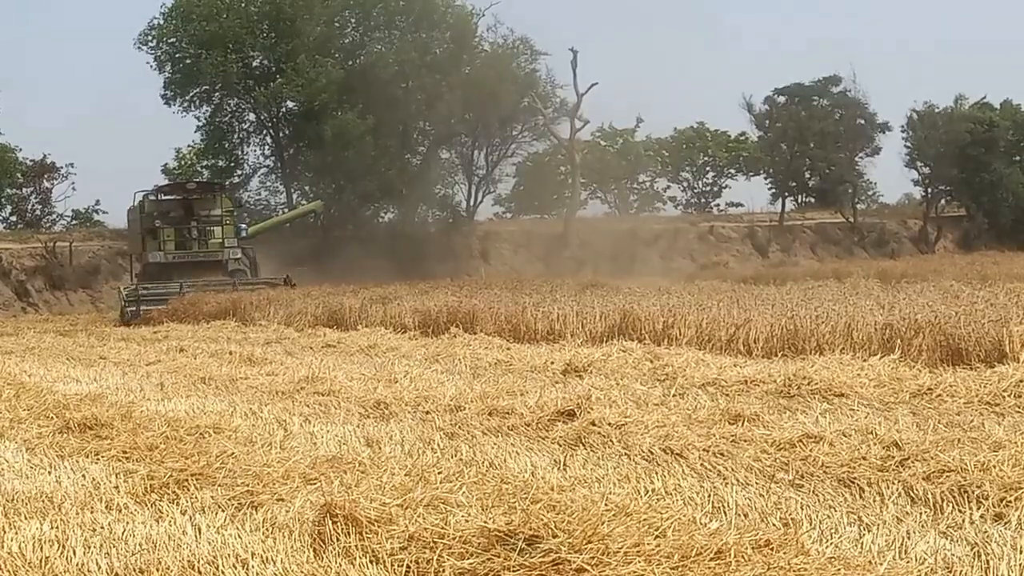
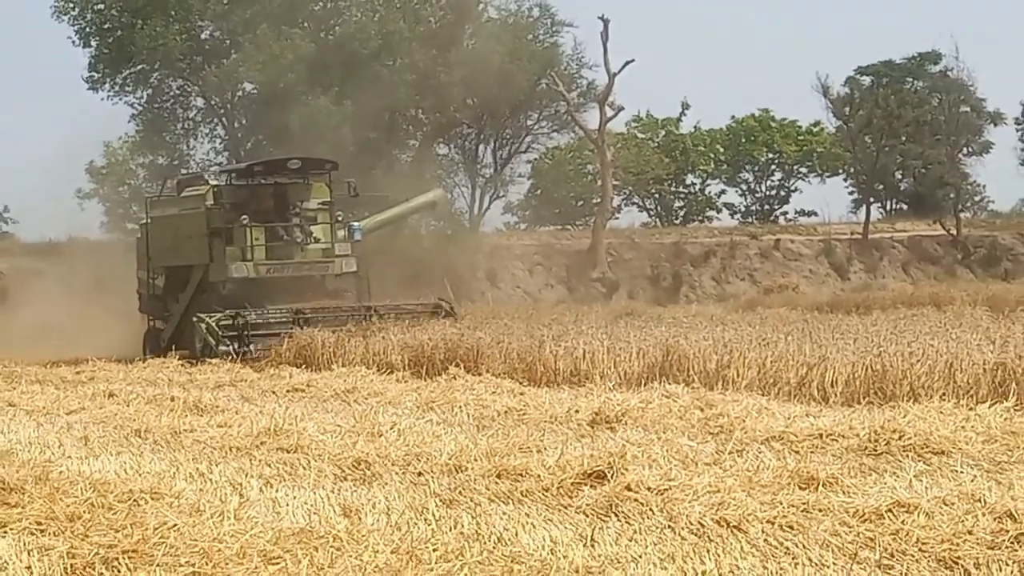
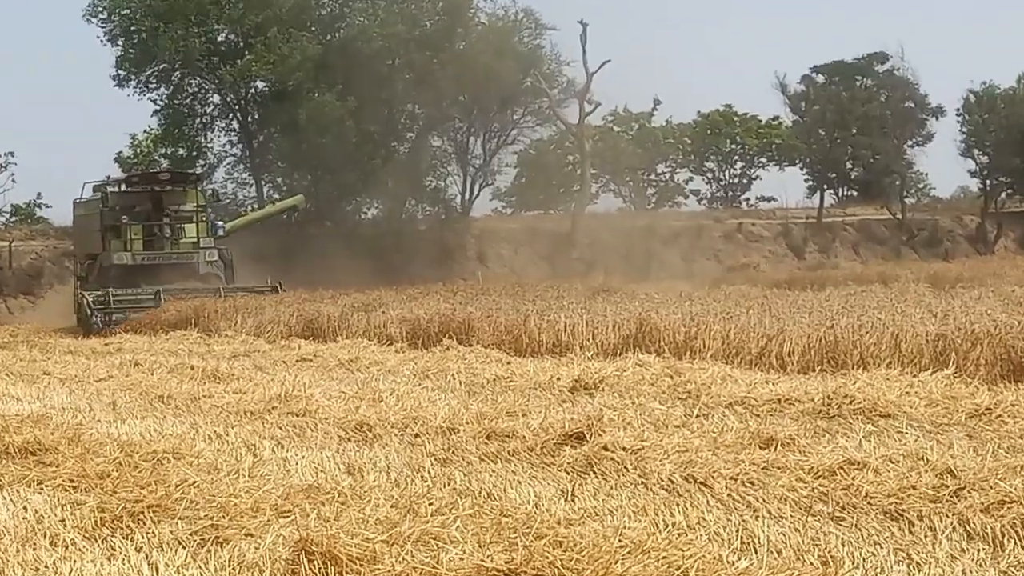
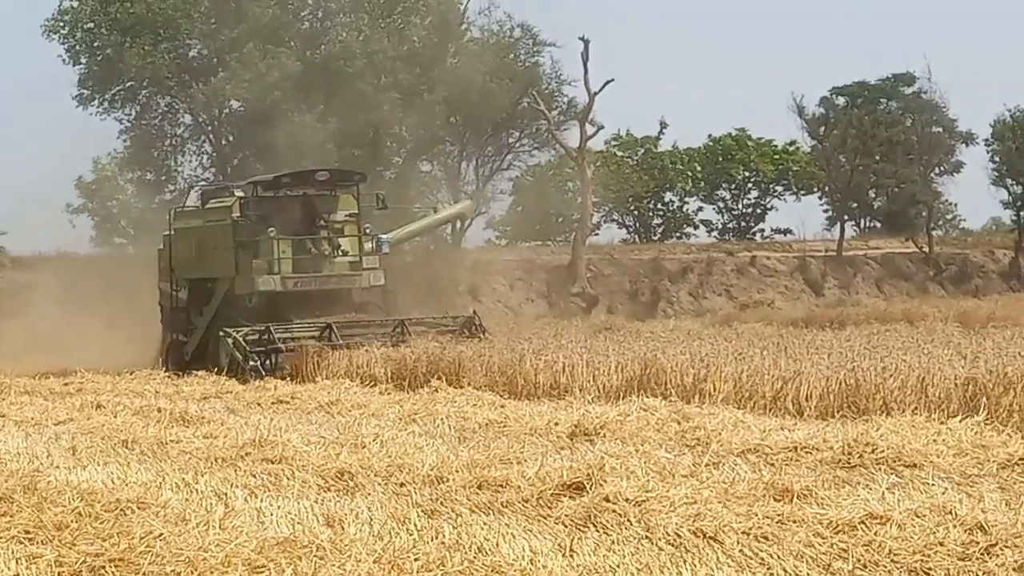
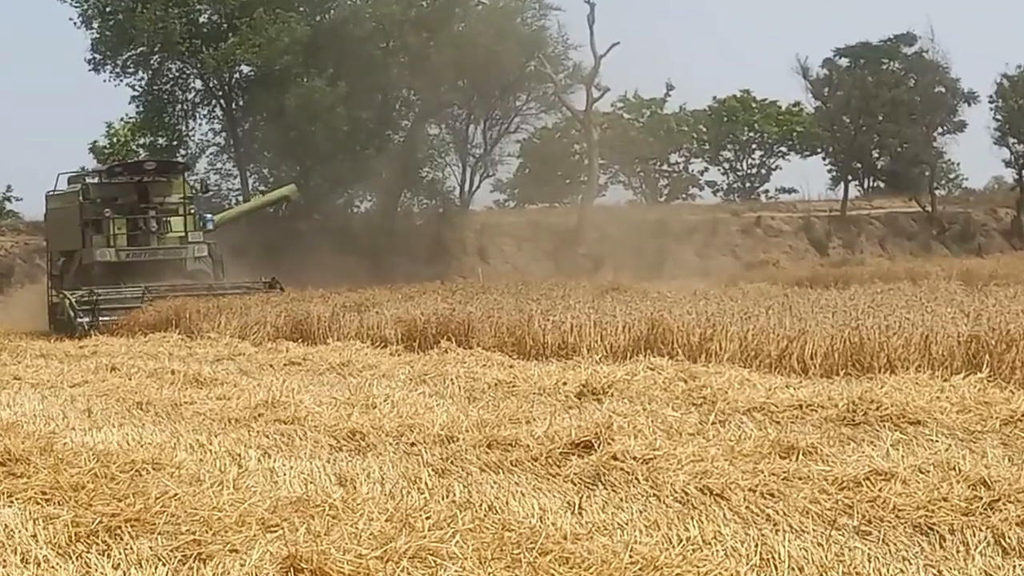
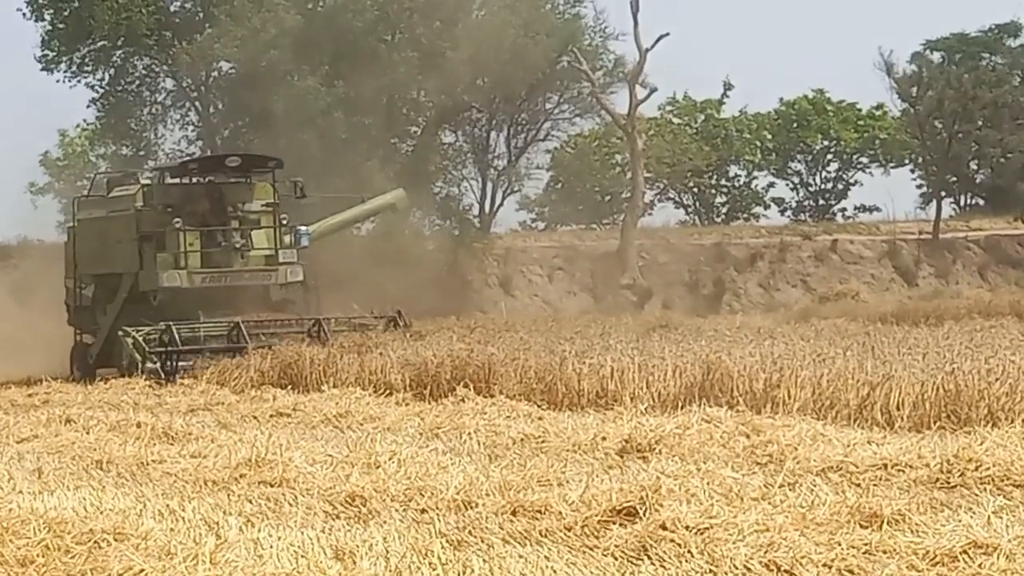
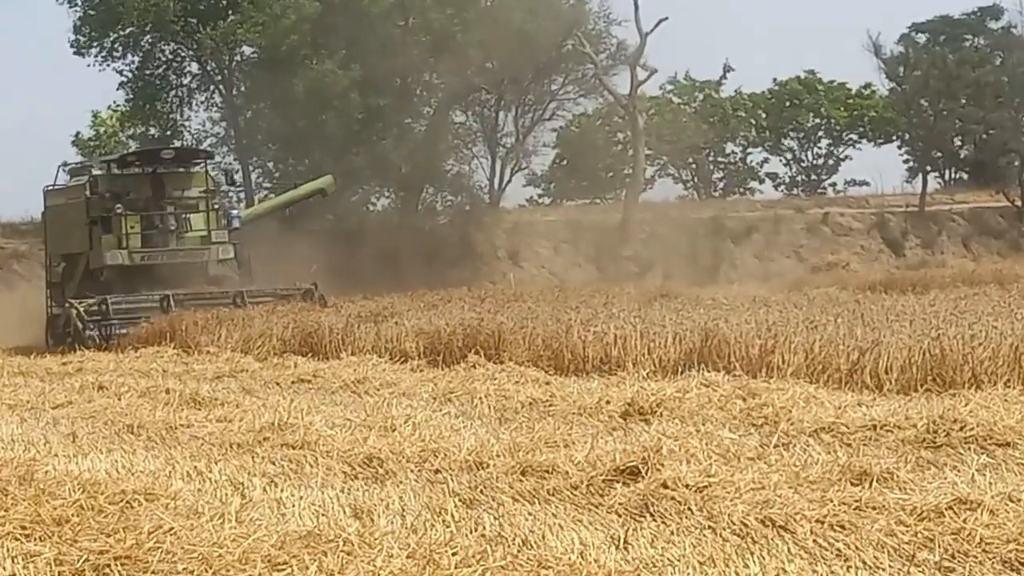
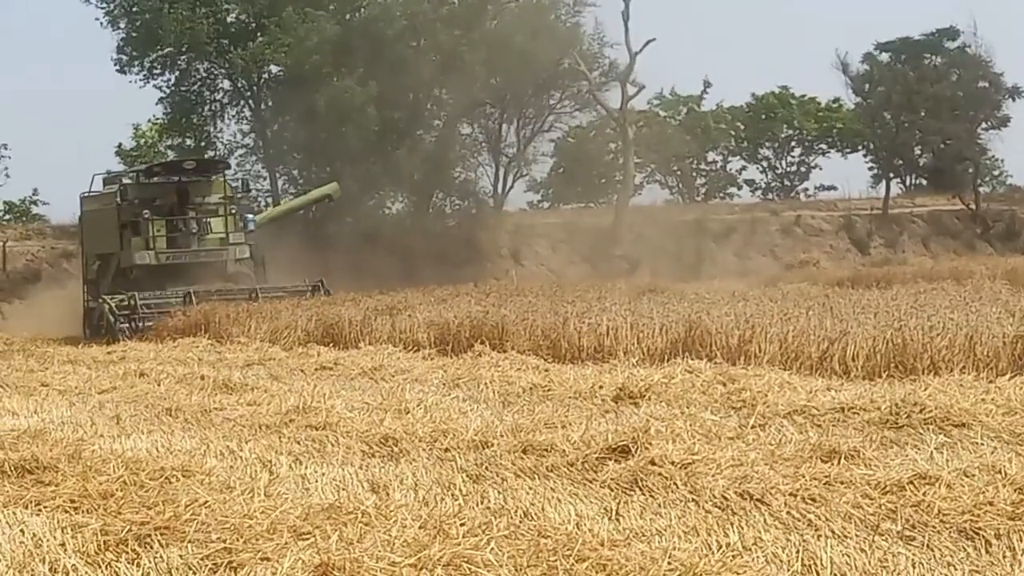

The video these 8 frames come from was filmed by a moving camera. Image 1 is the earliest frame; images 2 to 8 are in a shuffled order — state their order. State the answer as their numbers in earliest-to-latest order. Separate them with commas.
3, 5, 8, 7, 6, 2, 4
